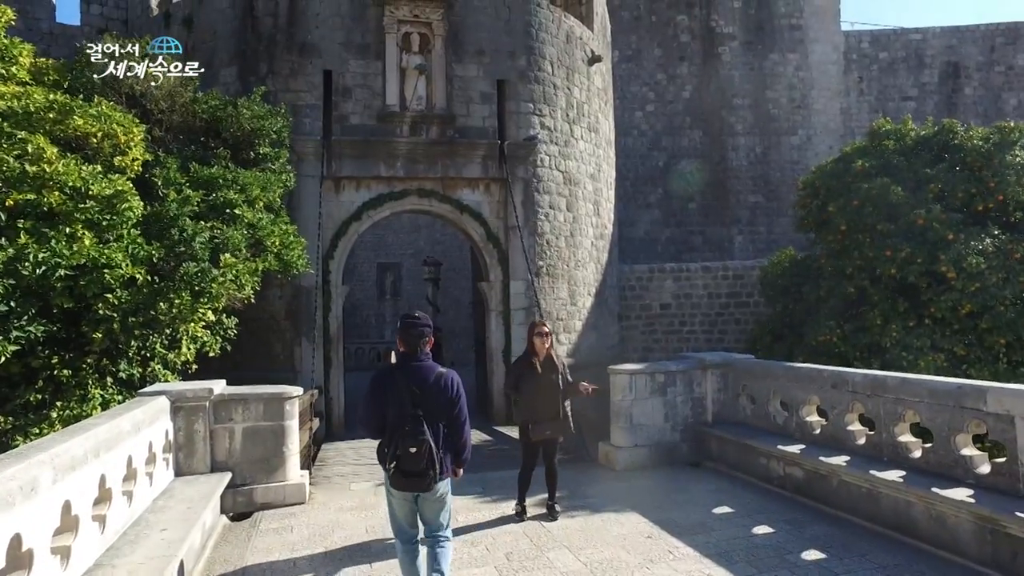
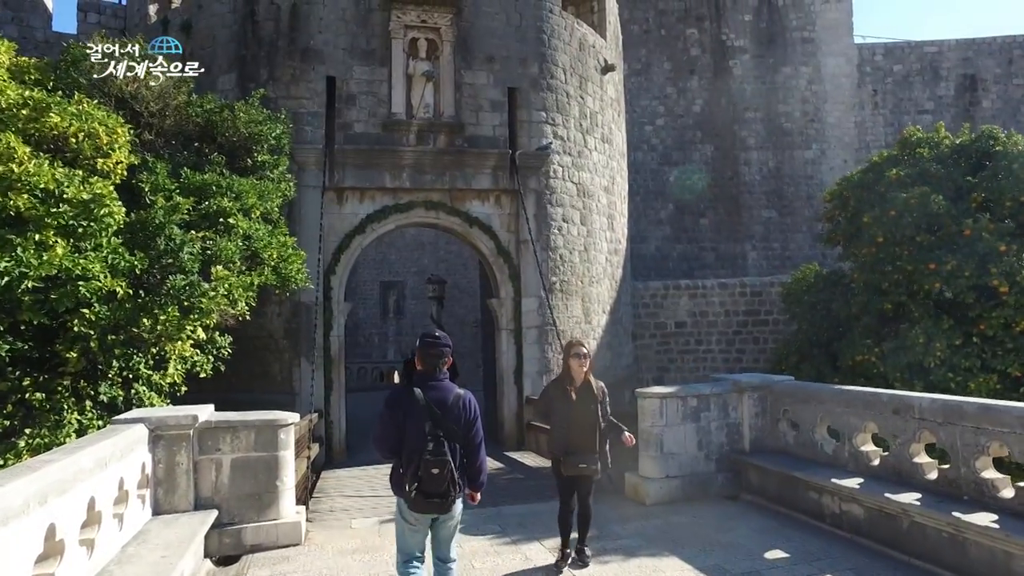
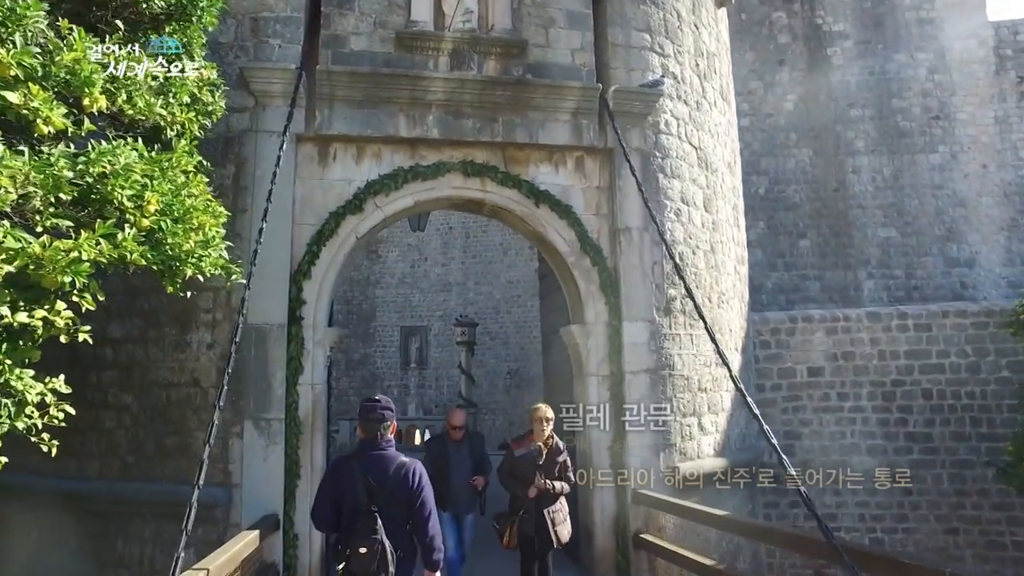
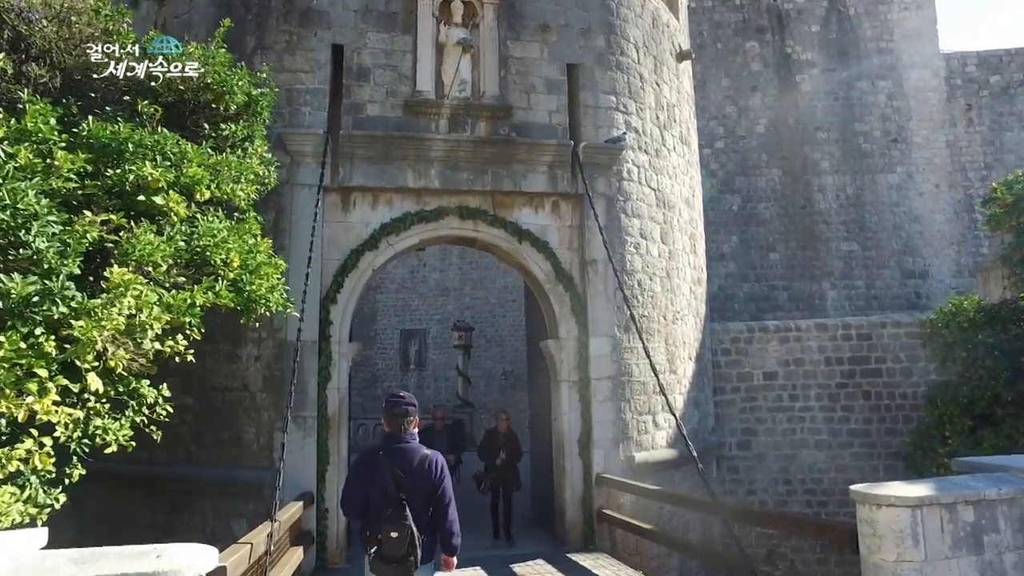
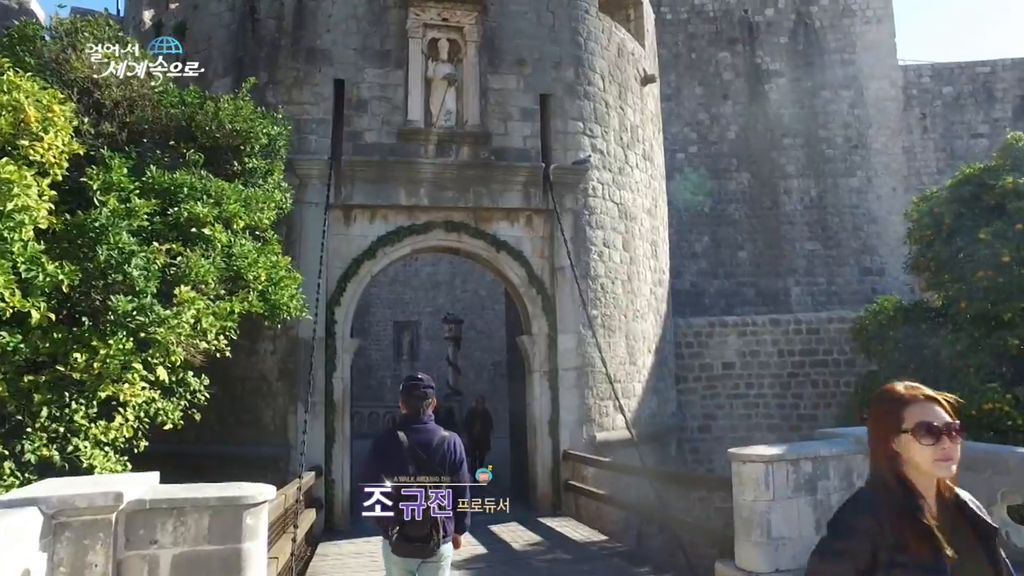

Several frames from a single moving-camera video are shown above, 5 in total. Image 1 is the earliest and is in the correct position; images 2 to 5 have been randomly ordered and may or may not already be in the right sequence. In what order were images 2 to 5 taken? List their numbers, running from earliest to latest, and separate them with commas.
2, 5, 4, 3
